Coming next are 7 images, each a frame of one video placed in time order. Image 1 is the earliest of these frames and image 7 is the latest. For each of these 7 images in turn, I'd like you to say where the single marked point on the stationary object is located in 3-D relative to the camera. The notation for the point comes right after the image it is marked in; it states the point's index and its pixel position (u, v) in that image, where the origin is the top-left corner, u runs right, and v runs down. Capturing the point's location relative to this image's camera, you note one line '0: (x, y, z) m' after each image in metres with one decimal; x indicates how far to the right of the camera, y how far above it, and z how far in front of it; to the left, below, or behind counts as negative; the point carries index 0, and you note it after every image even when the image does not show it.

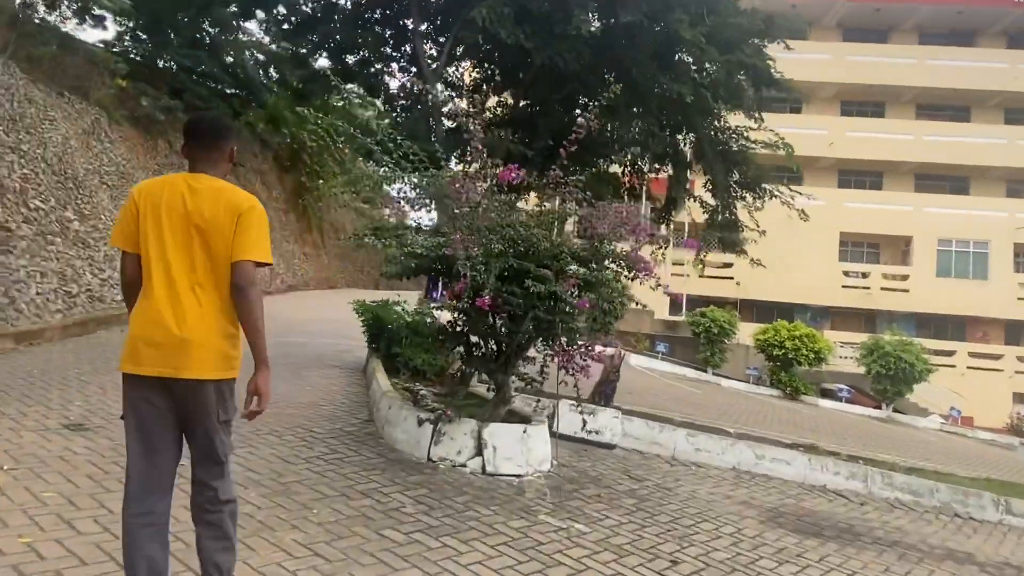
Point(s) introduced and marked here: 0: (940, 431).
0: (+12.1, -4.0, +19.8) m
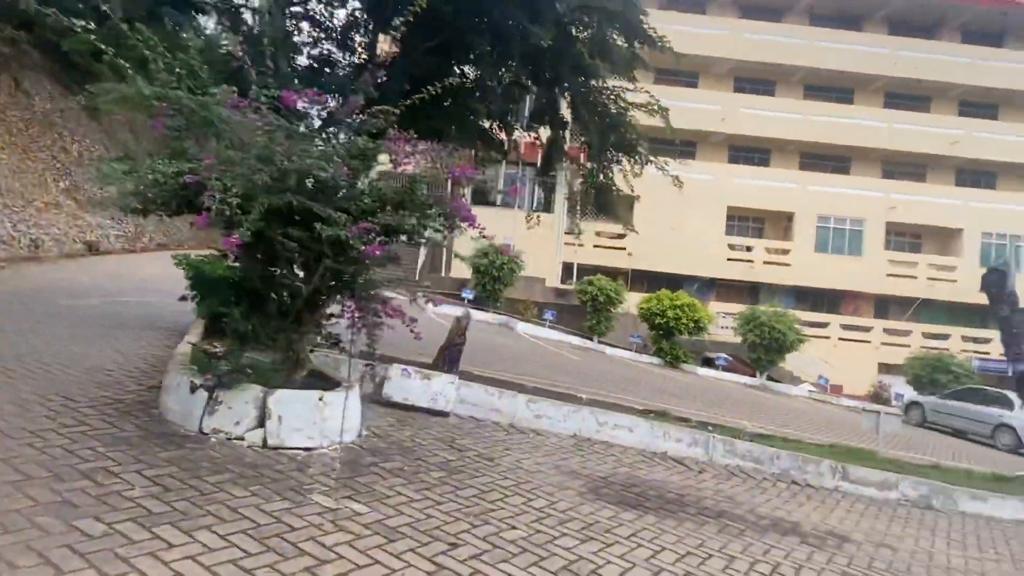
0: (+8.7, -3.2, +20.7) m
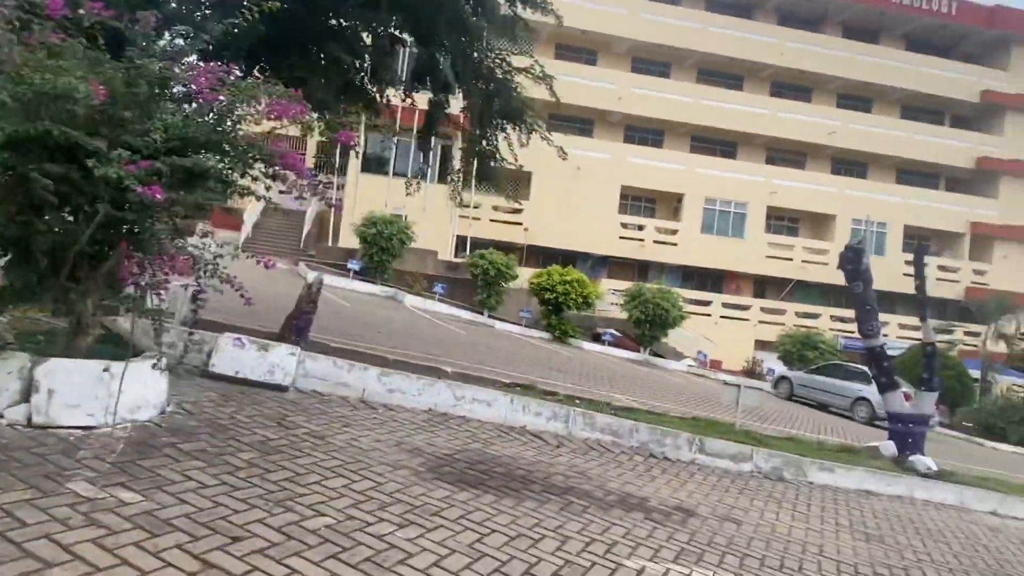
0: (+5.4, -2.6, +21.3) m
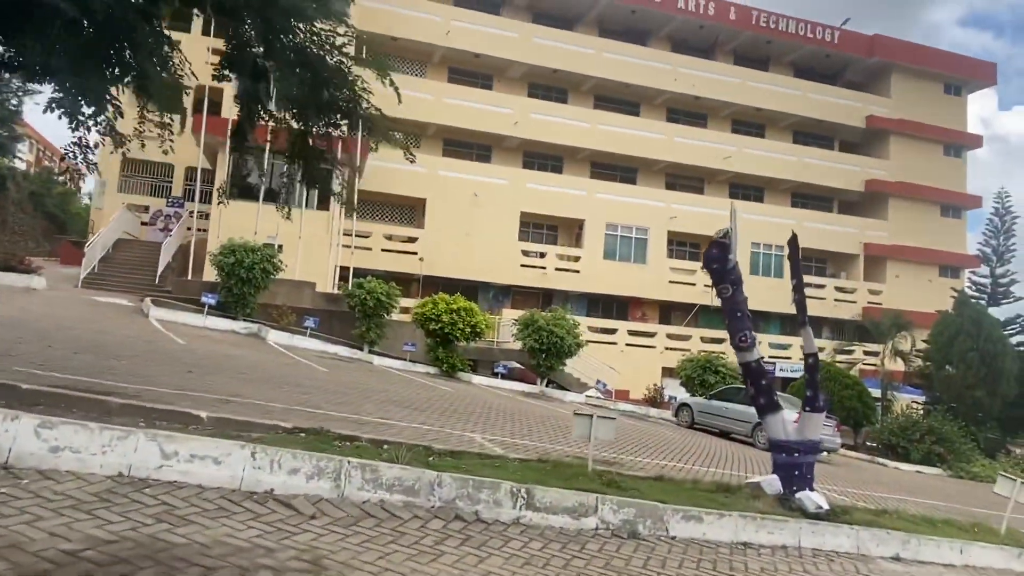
0: (+2.1, -3.3, +19.9) m
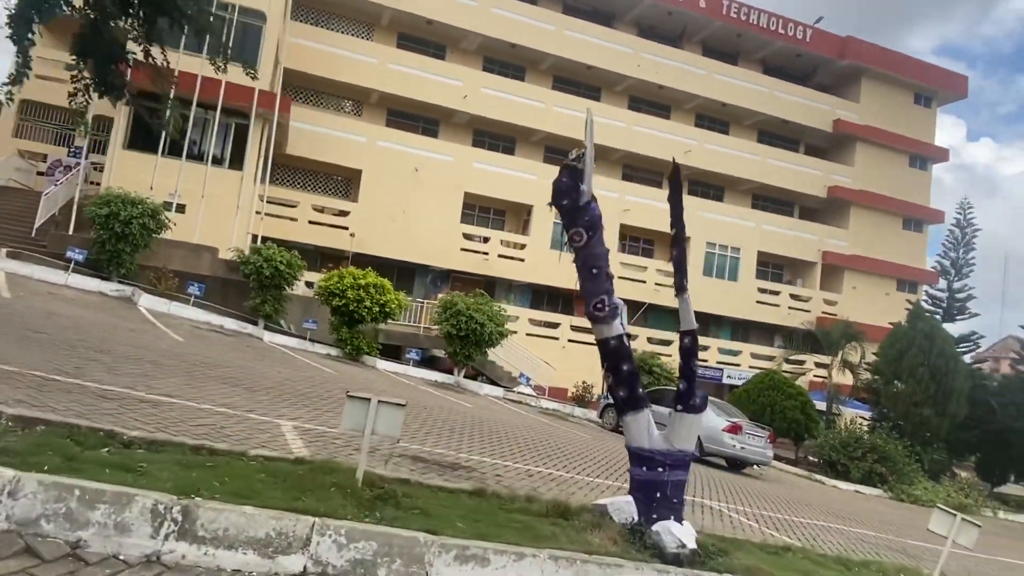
0: (-0.2, -2.9, +18.0) m
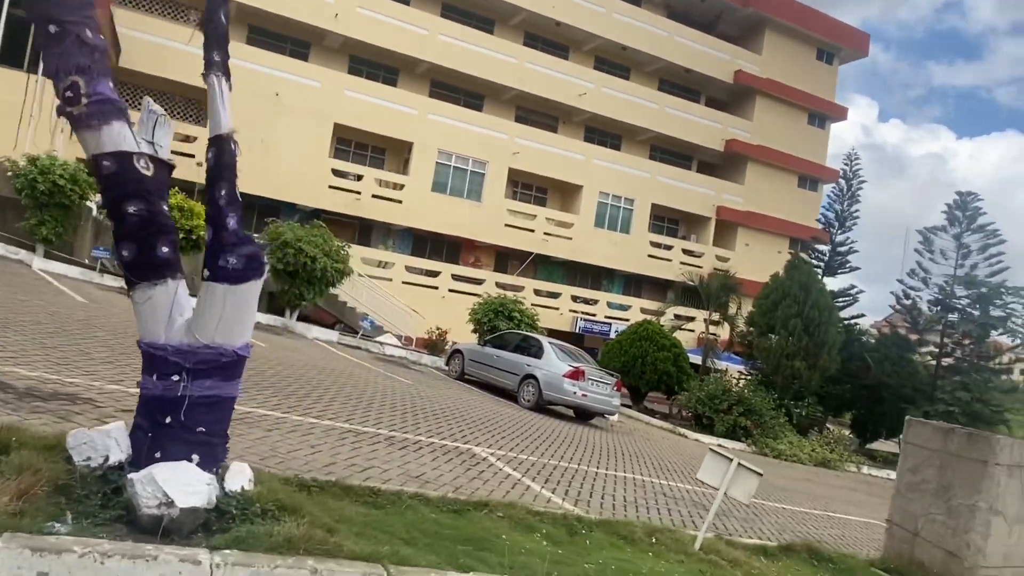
0: (-4.0, -1.3, +15.9) m
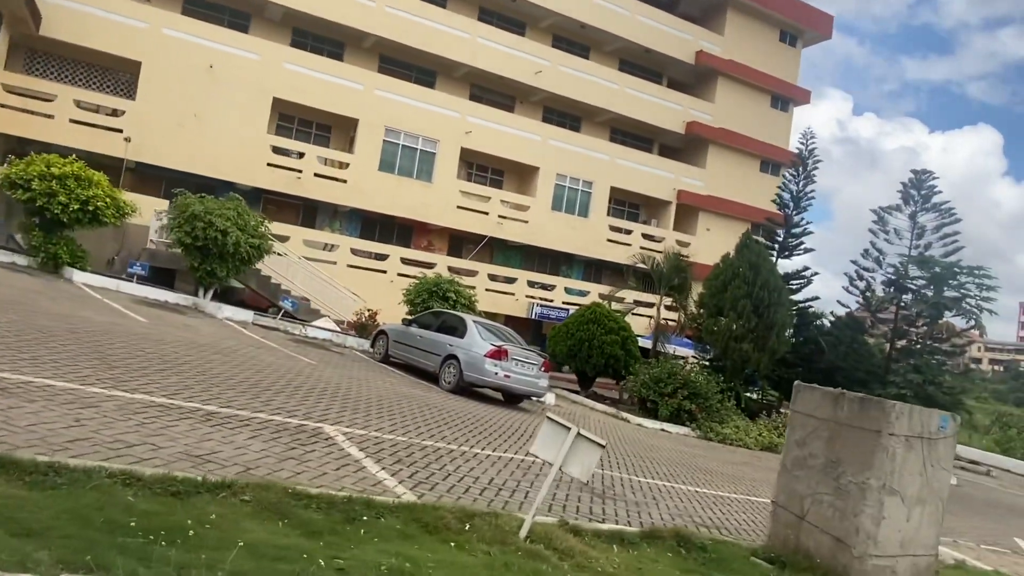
0: (-5.5, -0.8, +14.9) m
